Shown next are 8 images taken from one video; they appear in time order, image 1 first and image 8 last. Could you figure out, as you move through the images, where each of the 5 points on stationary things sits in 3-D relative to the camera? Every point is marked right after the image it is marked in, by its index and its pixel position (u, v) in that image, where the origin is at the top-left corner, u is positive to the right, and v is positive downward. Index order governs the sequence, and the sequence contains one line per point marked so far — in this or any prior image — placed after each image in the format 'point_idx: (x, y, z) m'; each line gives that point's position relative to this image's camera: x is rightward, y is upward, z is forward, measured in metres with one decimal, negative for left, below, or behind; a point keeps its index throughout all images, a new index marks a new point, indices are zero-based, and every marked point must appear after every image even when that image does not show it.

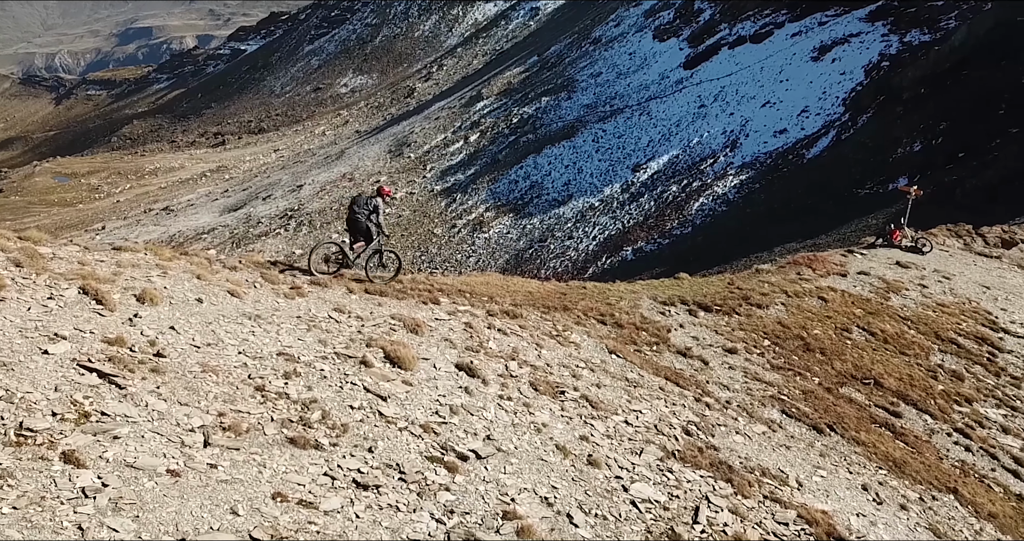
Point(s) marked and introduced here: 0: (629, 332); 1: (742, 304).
0: (+1.5, -0.8, +10.6) m
1: (+3.7, -0.5, +13.0) m
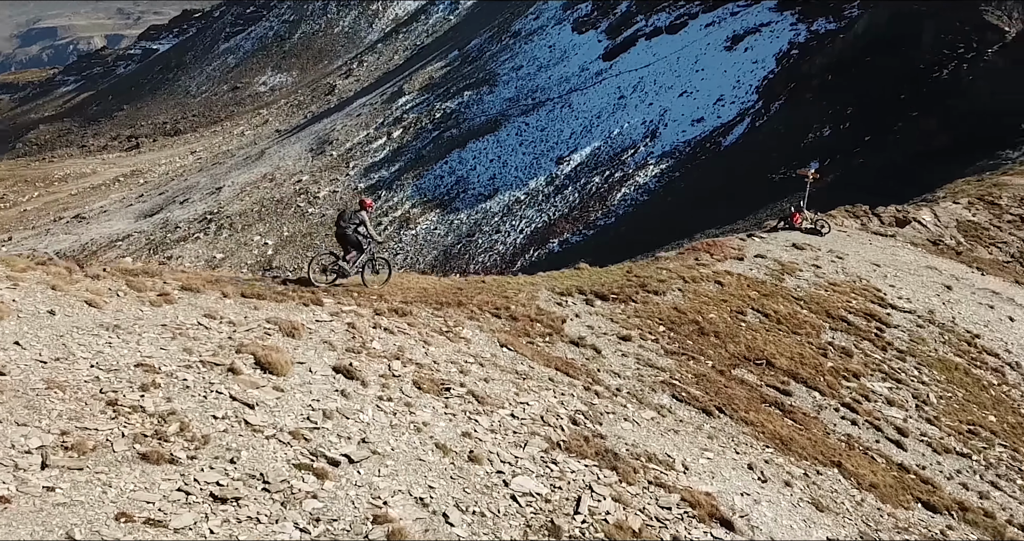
0: (+0.1, -0.7, +10.6) m
1: (+2.1, -0.3, +13.1) m
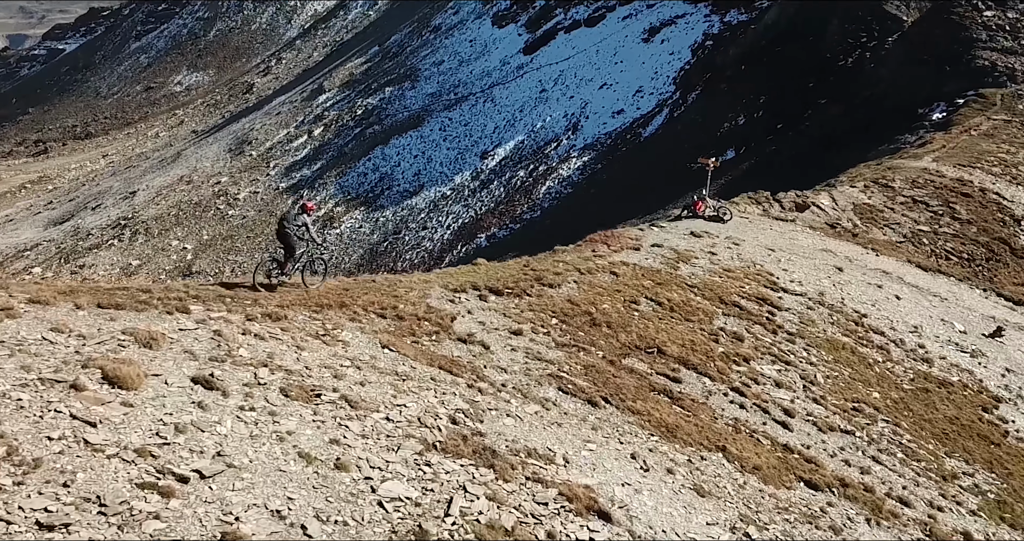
0: (-1.3, -0.7, +10.4) m
1: (+0.4, -0.2, +13.0) m
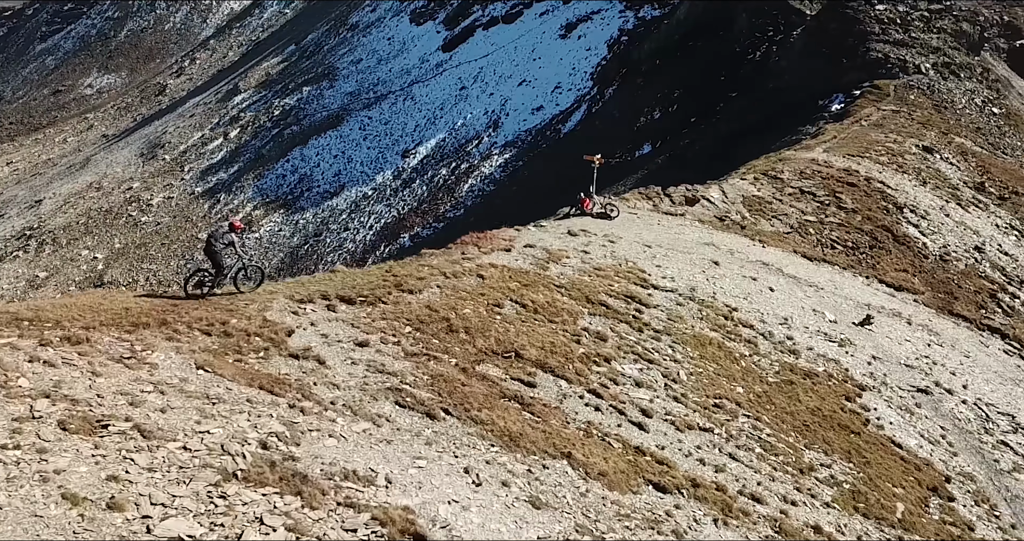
0: (-3.3, -0.8, +9.8) m
1: (-1.9, -0.3, +12.6) m
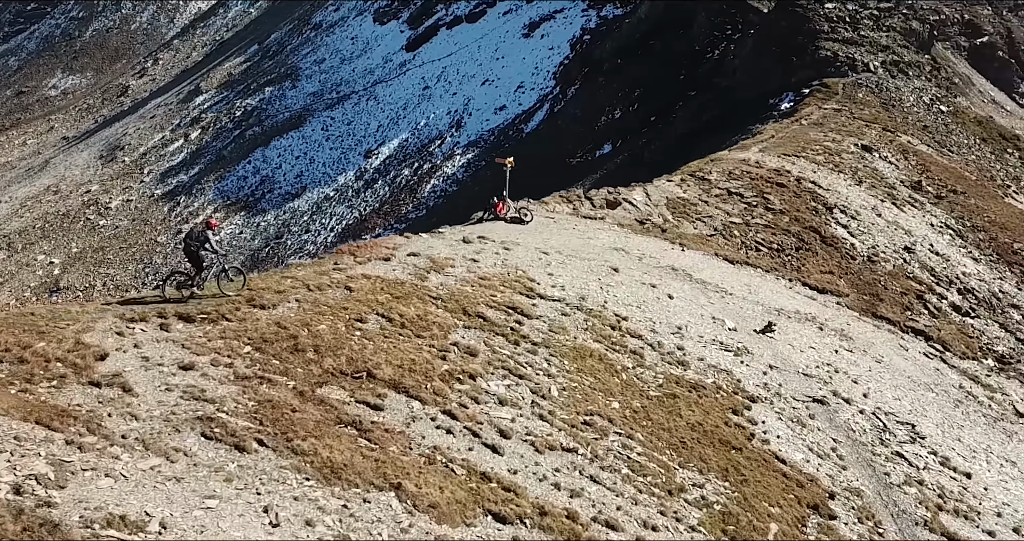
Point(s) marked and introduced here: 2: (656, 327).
0: (-5.3, -1.1, +9.0) m
1: (-3.9, -0.5, +11.8) m
2: (+2.6, -1.0, +14.8) m
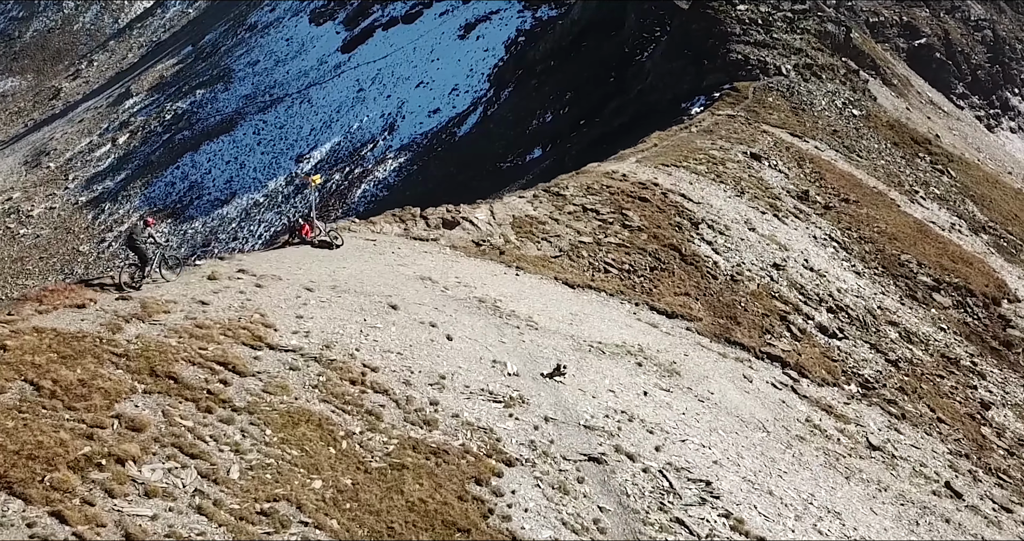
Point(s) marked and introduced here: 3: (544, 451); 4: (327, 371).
0: (-9.3, -1.8, +6.7) m
1: (-8.0, -1.3, +9.6) m
2: (-1.6, -1.7, +12.8) m
3: (+0.5, -2.8, +12.6) m
4: (-2.8, -1.5, +12.3) m
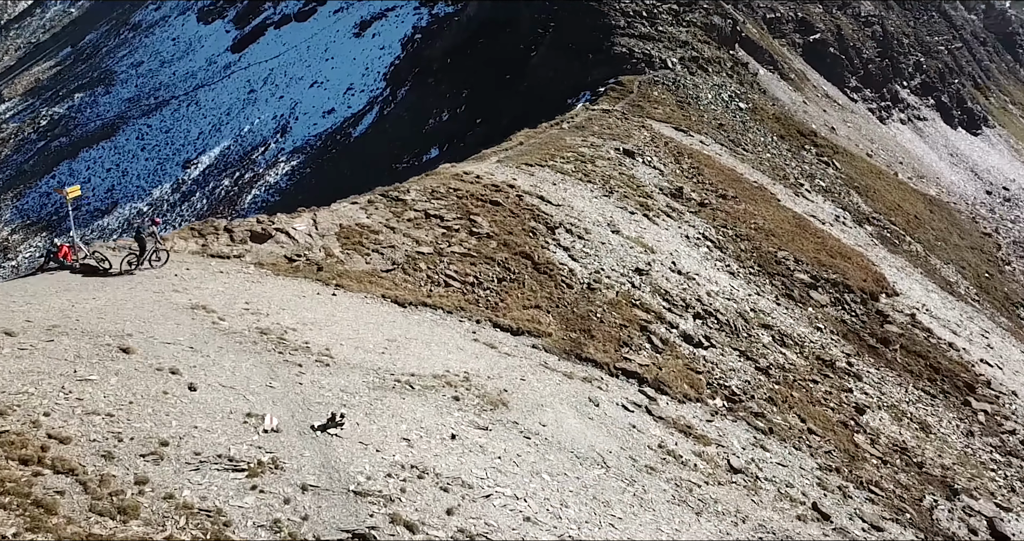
0: (-11.9, -2.6, +3.2) m
1: (-11.0, -2.0, +6.1) m
2: (-4.9, -2.2, +10.0) m
3: (-2.7, -3.2, +10.0) m
4: (-6.1, -2.1, +9.3) m
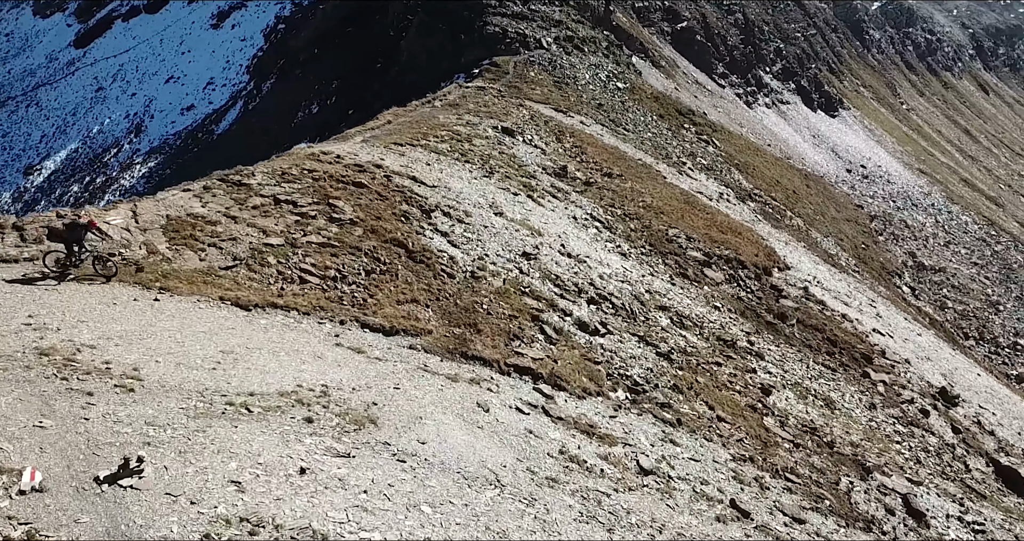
0: (-12.1, -3.0, -1.2) m
1: (-11.6, -2.4, +1.9) m
2: (-6.1, -2.2, +6.6) m
3: (-3.9, -3.2, +6.8) m
4: (-7.2, -2.2, +5.7) m
